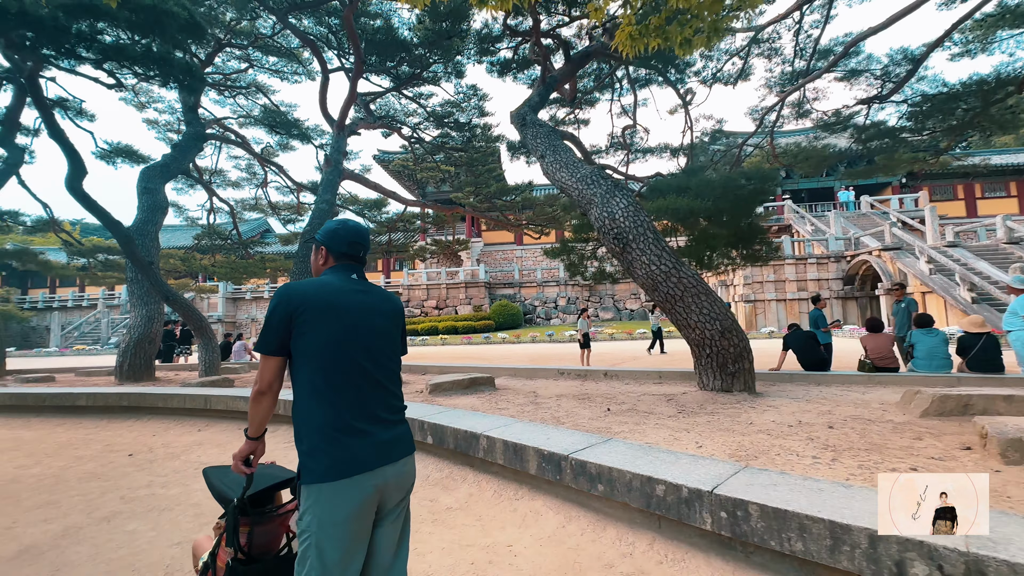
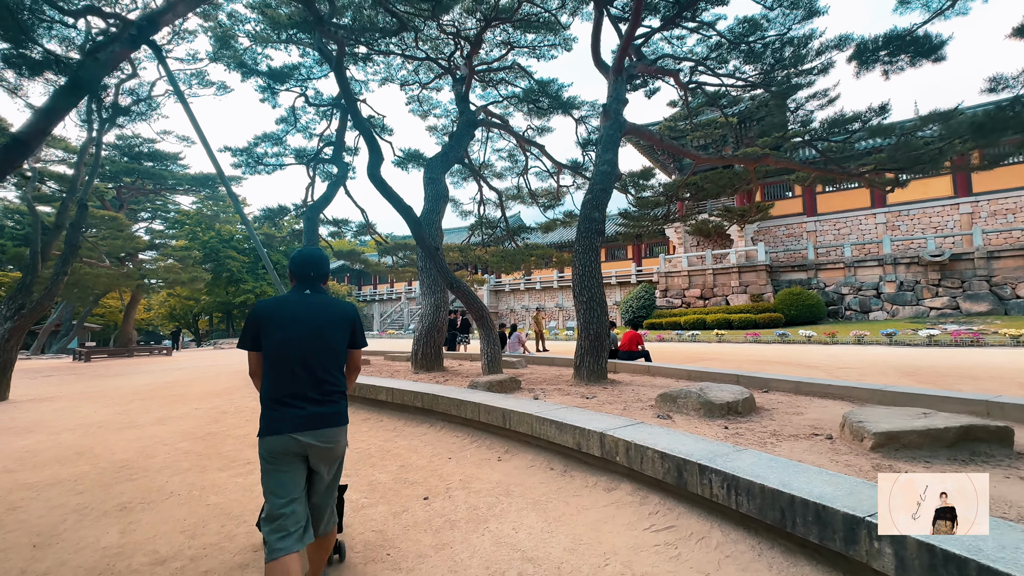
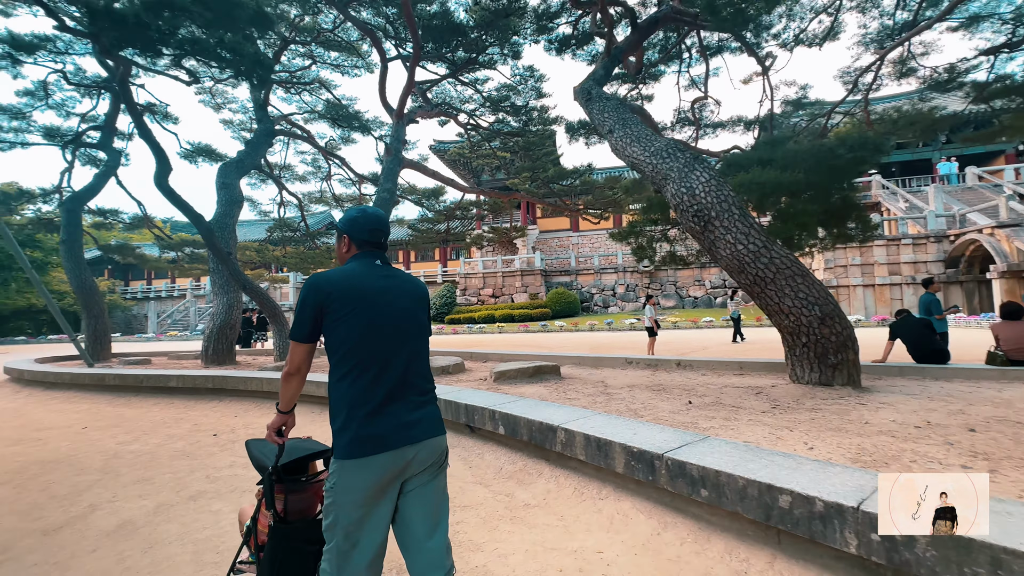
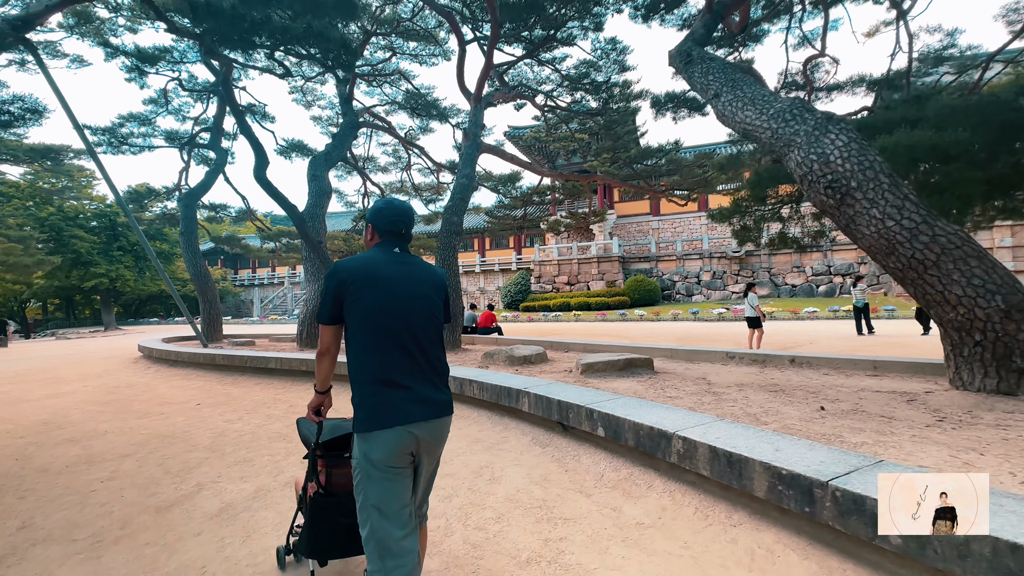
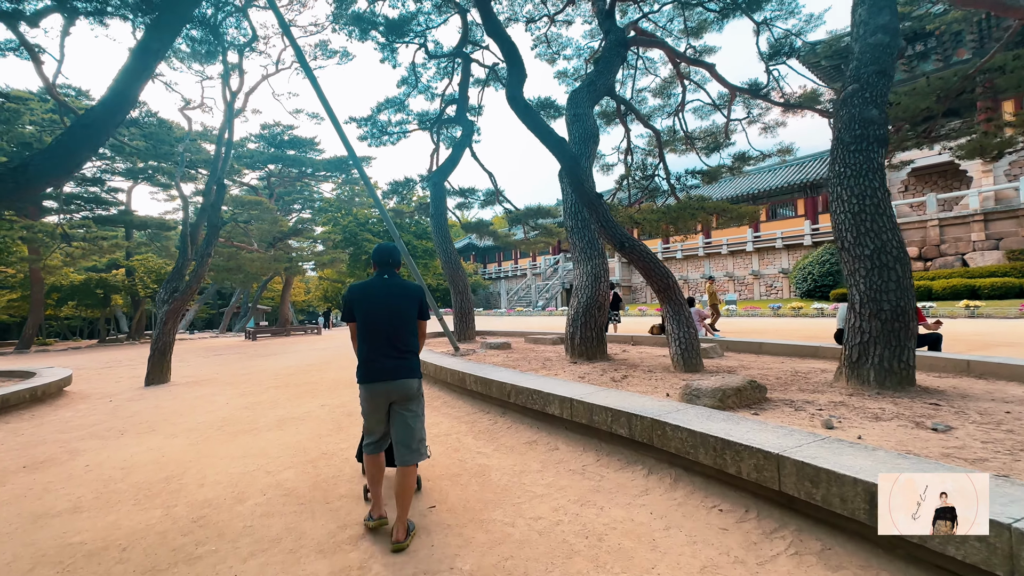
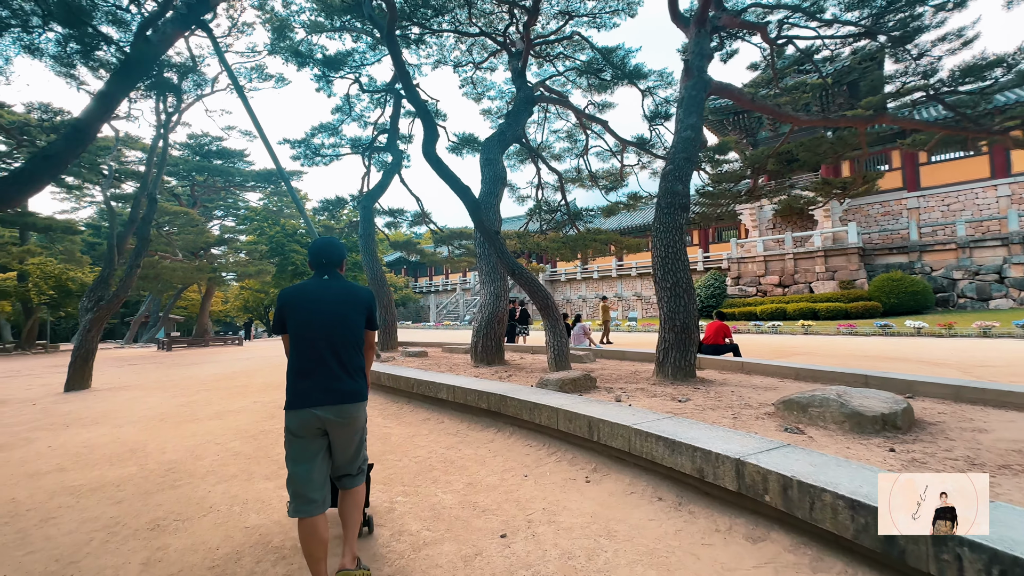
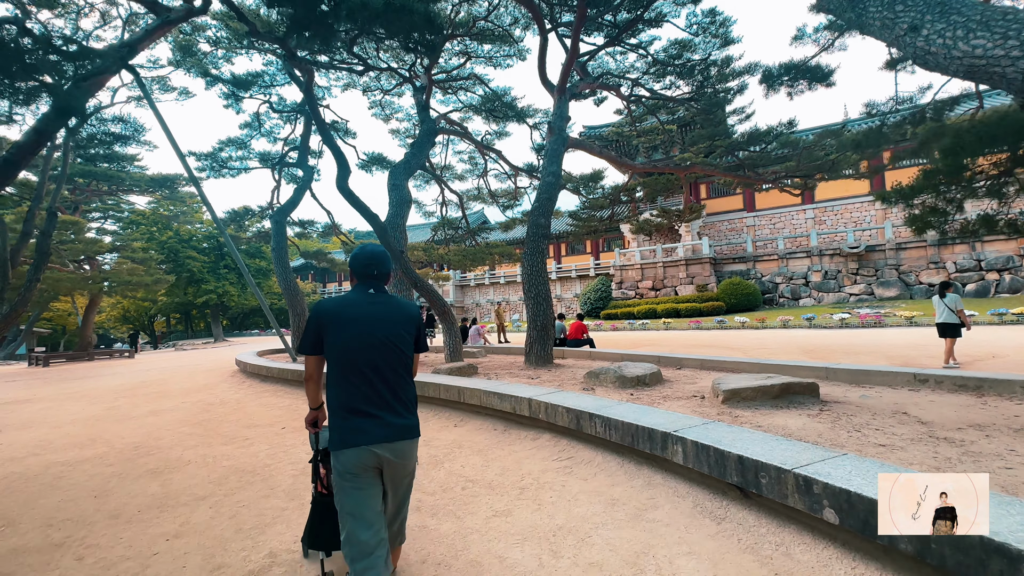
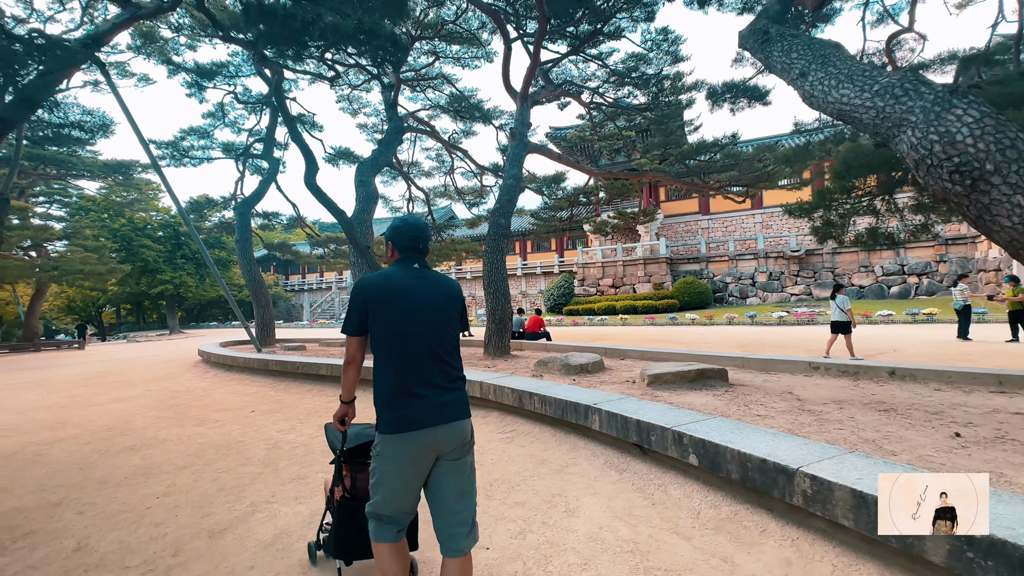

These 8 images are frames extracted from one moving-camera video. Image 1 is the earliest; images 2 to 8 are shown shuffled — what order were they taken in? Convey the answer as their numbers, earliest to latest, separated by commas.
3, 4, 8, 7, 2, 6, 5
